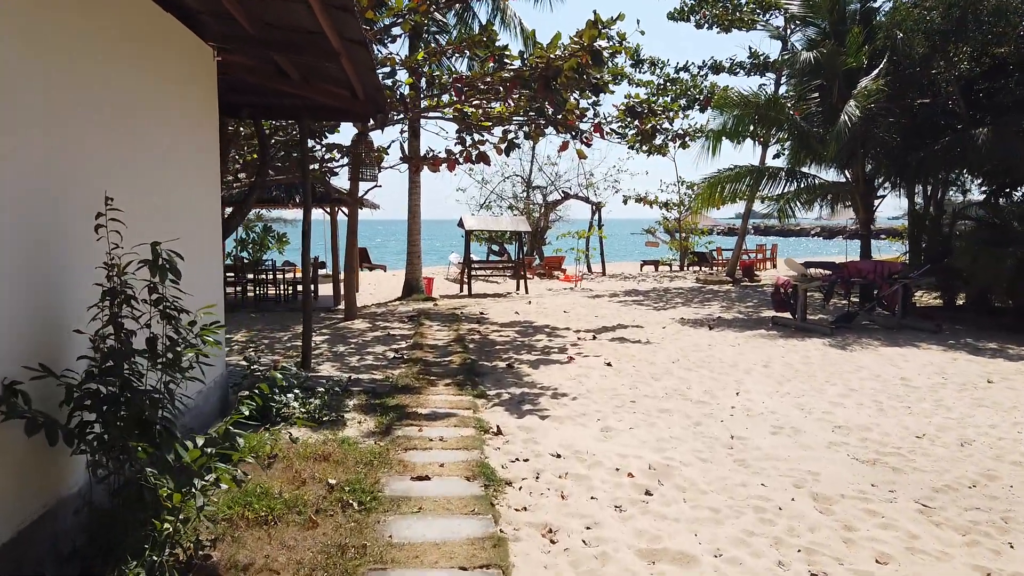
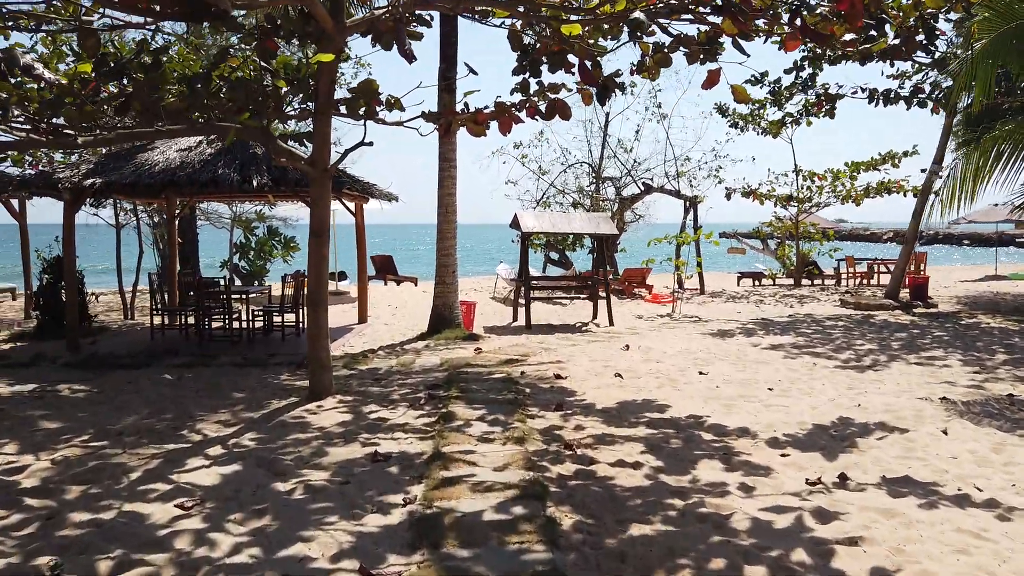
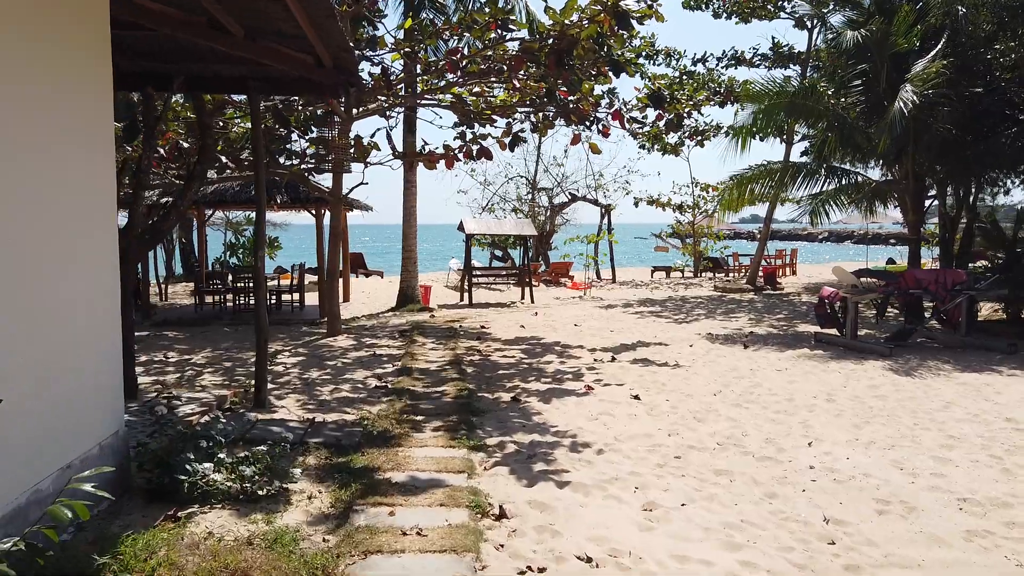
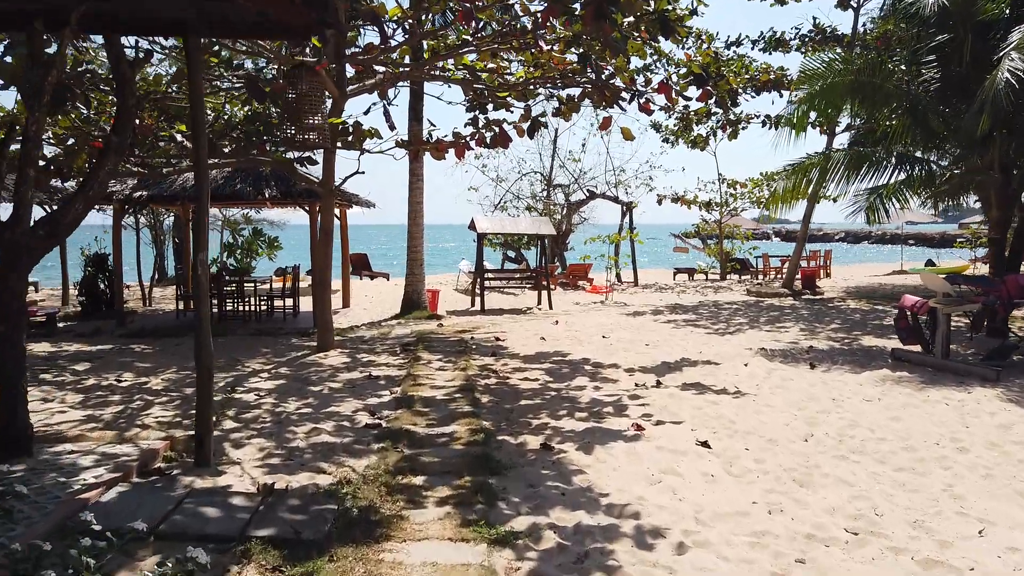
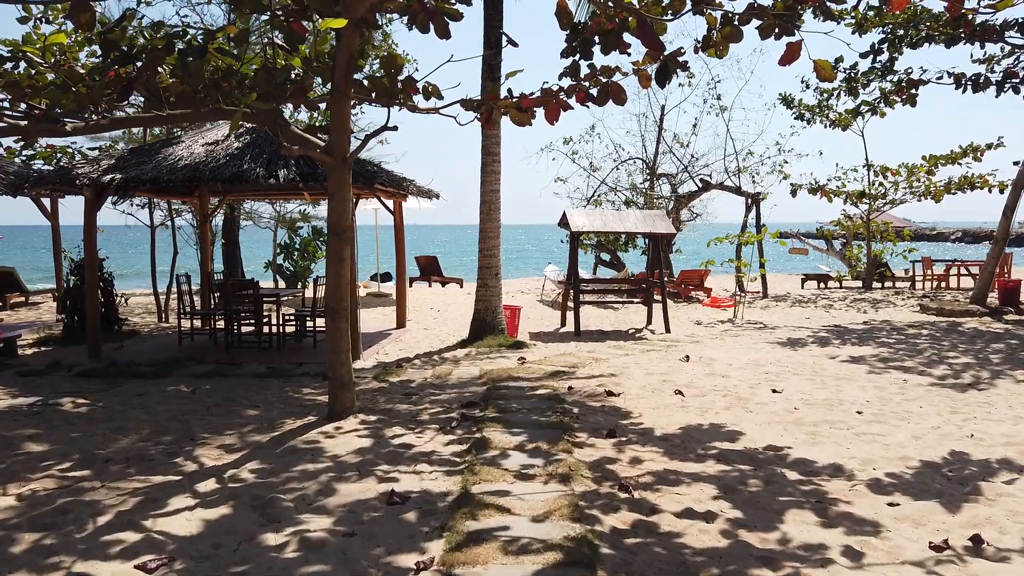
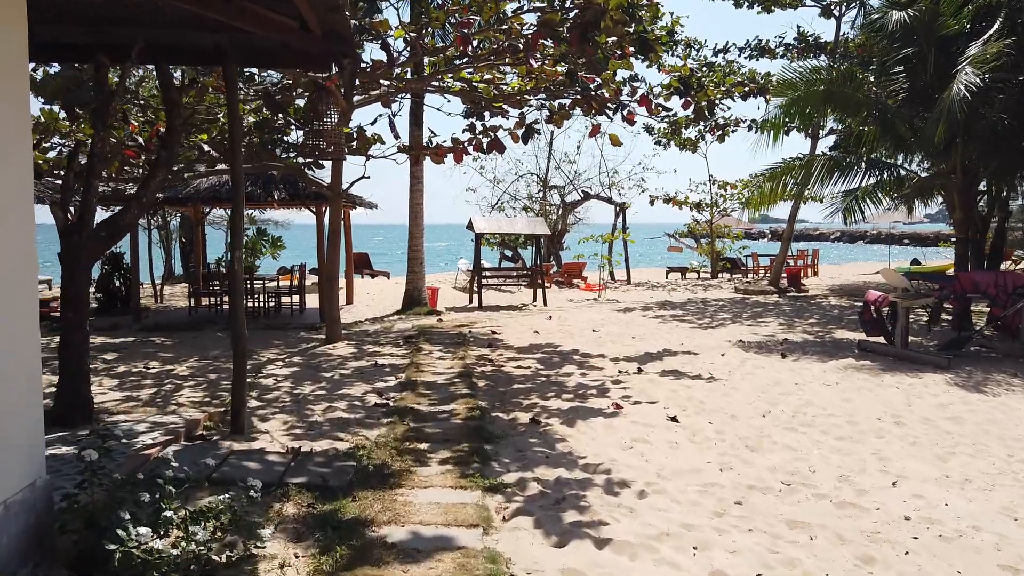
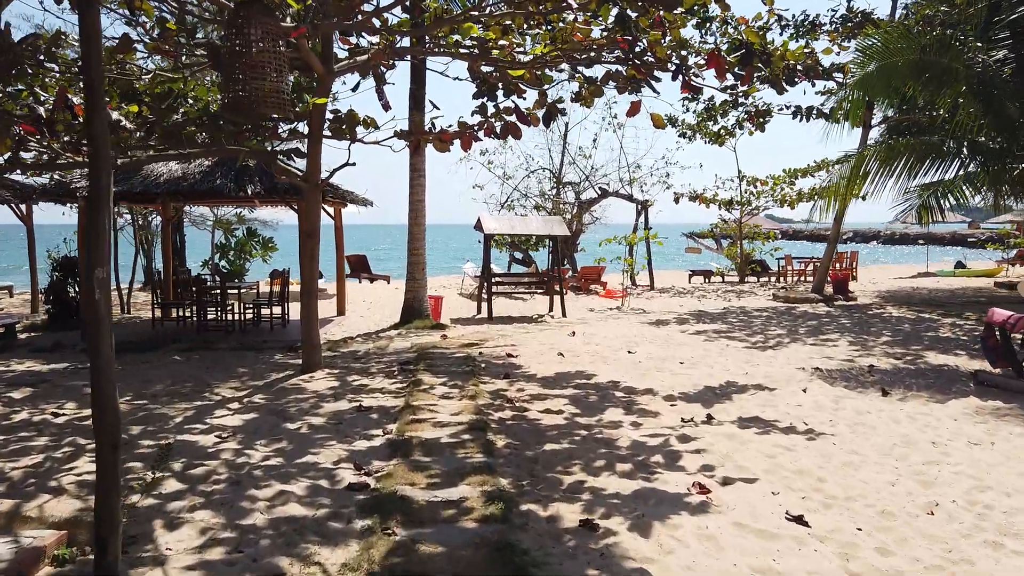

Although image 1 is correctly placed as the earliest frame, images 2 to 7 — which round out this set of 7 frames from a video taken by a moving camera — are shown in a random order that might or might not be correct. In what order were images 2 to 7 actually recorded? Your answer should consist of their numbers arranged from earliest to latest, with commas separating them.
3, 6, 4, 7, 2, 5
